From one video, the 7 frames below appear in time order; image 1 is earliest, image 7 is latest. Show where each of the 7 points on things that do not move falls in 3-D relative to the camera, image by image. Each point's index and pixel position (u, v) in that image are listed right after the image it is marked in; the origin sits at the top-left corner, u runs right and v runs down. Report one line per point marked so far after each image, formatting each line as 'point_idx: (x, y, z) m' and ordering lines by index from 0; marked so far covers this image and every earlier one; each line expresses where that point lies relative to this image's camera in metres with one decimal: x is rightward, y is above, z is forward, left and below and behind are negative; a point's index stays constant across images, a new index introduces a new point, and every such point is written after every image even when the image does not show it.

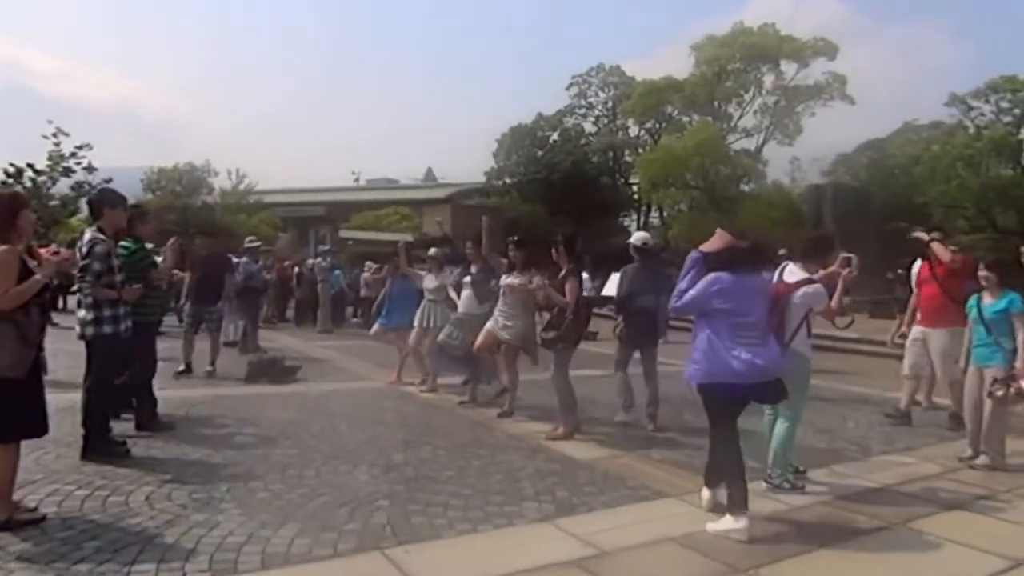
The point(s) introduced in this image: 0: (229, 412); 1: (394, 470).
0: (-3.2, -1.4, +7.9) m
1: (-1.0, -1.5, +5.7) m
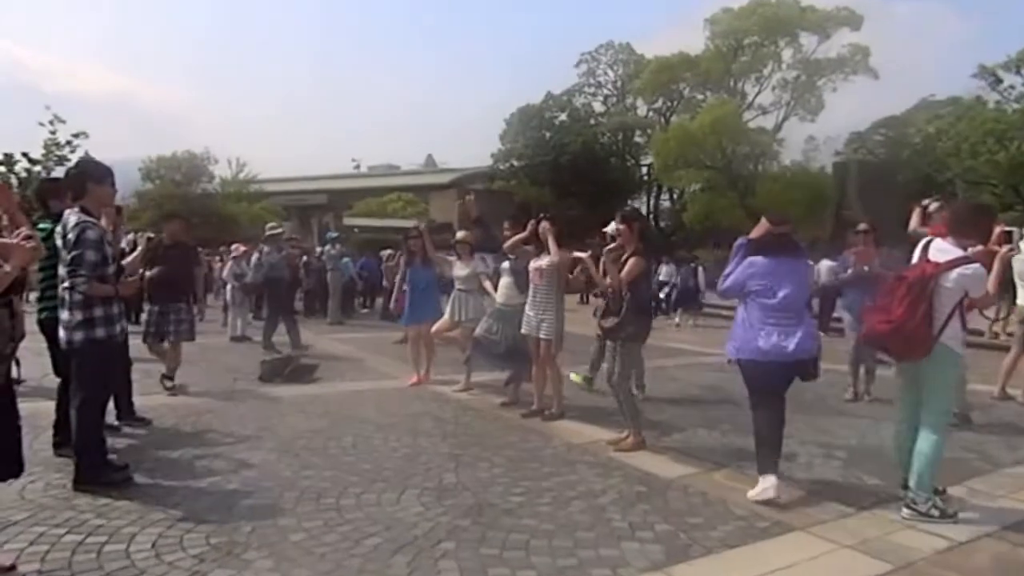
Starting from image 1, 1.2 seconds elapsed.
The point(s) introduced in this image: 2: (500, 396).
0: (-2.6, -1.3, +6.9) m
1: (-0.4, -1.4, +4.7) m
2: (-0.1, -1.3, +8.3) m
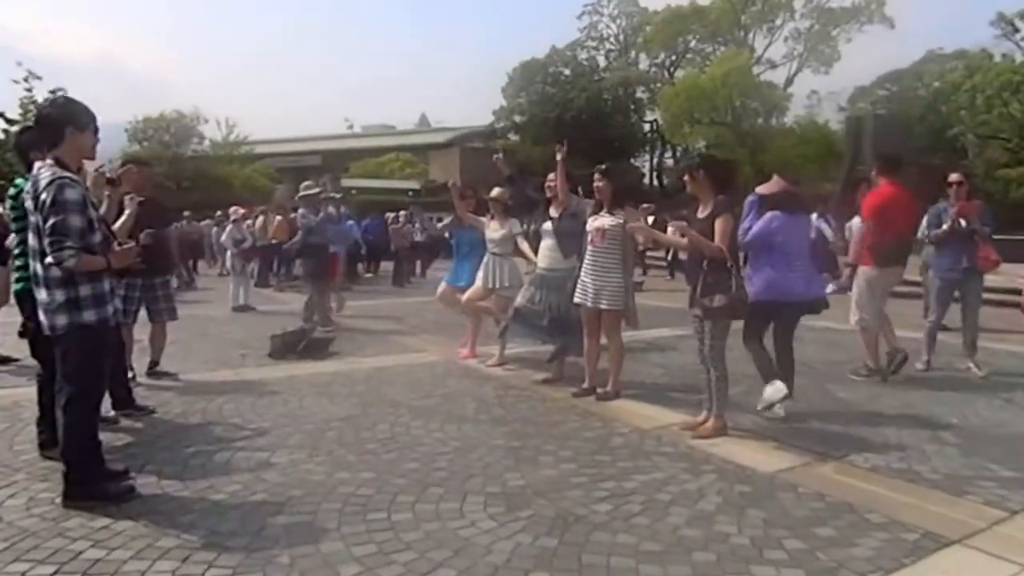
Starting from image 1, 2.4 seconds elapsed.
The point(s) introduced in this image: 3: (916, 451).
0: (-2.2, -1.0, +6.1) m
1: (0.0, -1.2, +4.0) m
2: (+0.3, -0.9, +7.5) m
3: (+2.8, -1.1, +4.9) m
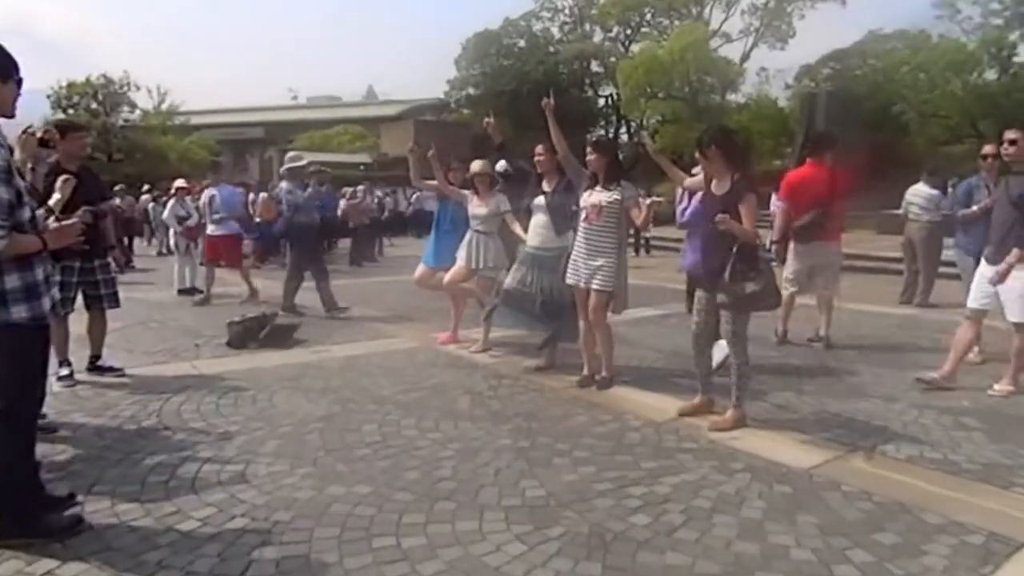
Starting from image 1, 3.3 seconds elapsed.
0: (-2.2, -0.9, +5.5) m
1: (+0.2, -1.2, +3.5) m
2: (+0.2, -0.7, +7.0) m
3: (+2.9, -1.0, +4.7) m
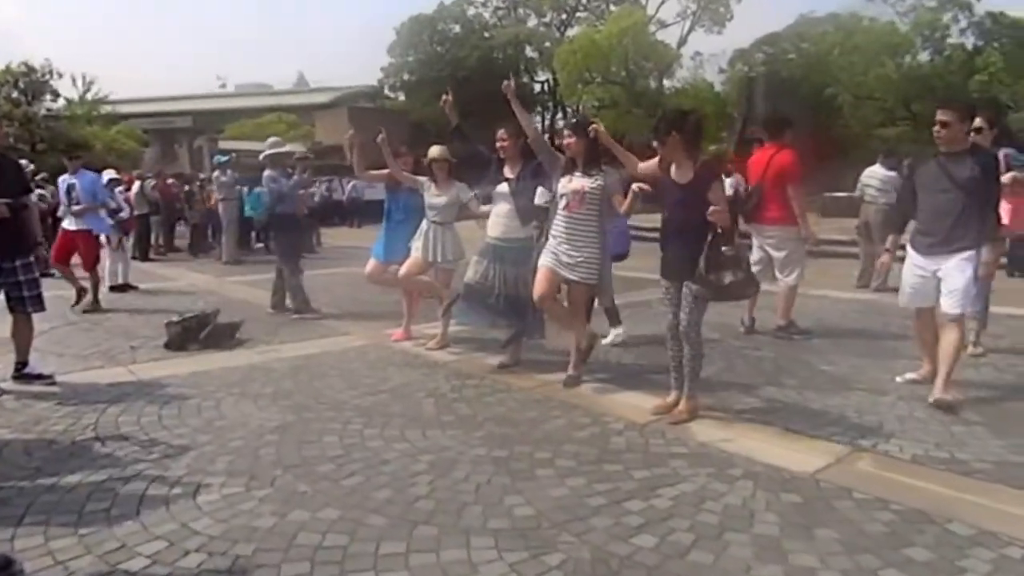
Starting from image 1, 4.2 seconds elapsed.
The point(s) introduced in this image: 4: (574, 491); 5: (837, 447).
0: (-2.4, -0.9, +4.8) m
1: (+0.1, -1.1, +3.1) m
2: (-0.2, -0.6, +6.6) m
3: (+2.7, -0.9, +4.5) m
4: (+0.3, -1.1, +3.7) m
5: (+1.9, -1.0, +4.3) m
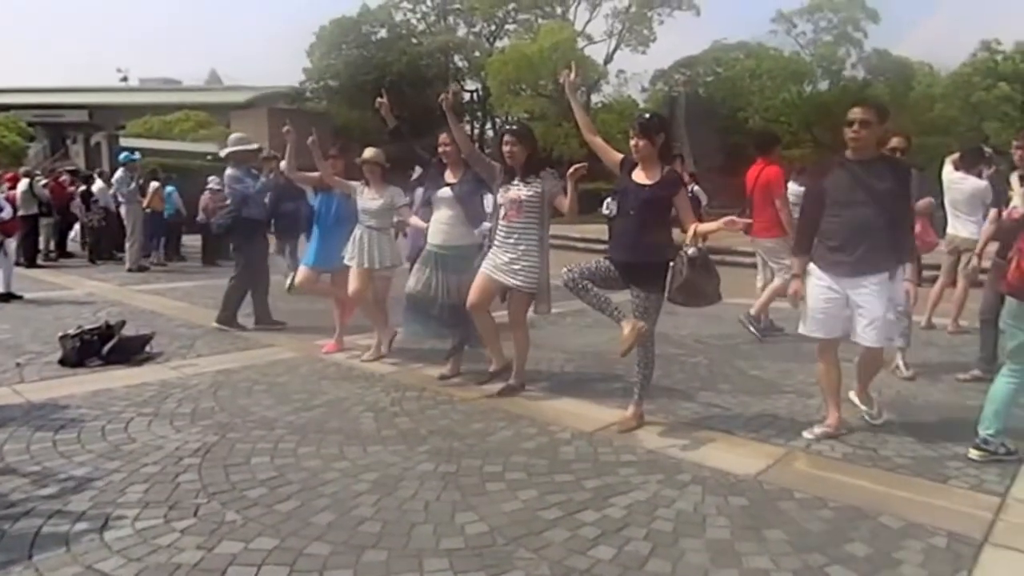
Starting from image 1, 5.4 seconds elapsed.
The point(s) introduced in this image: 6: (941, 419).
0: (-2.8, -1.0, +4.5) m
1: (0.0, -1.2, +3.0) m
2: (-0.7, -0.7, +6.5) m
3: (+2.4, -0.9, +4.7) m
4: (+0.1, -1.1, +3.7) m
5: (+1.6, -1.0, +4.4) m
6: (+3.0, -0.9, +5.0) m
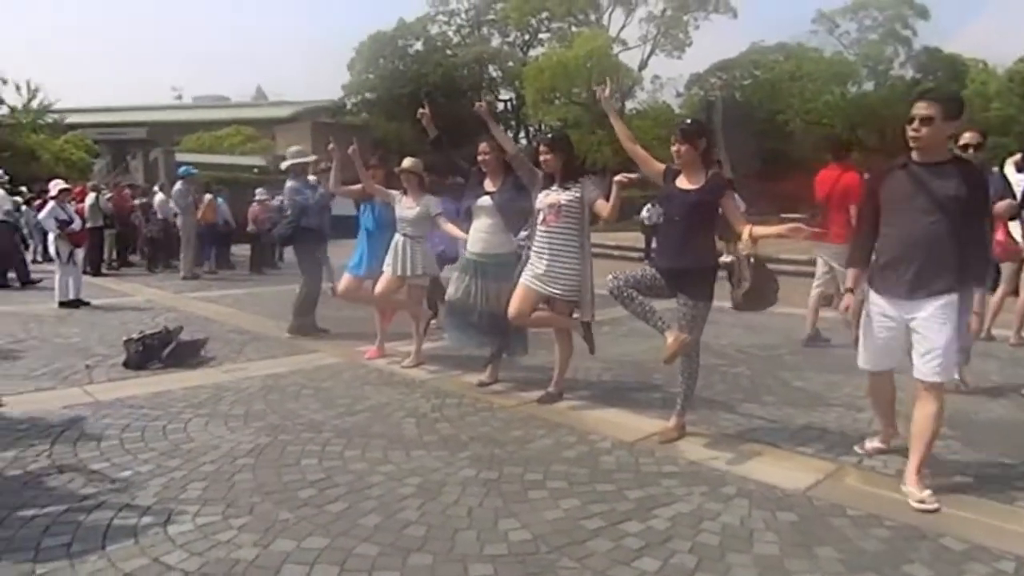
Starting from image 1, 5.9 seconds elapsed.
0: (-2.5, -1.0, +4.6) m
1: (+0.1, -1.2, +3.0) m
2: (-0.4, -0.8, +6.5) m
3: (+2.6, -1.0, +4.5) m
4: (+0.3, -1.1, +3.6) m
5: (+1.9, -1.1, +4.3) m
6: (+3.3, -1.0, +4.8) m
